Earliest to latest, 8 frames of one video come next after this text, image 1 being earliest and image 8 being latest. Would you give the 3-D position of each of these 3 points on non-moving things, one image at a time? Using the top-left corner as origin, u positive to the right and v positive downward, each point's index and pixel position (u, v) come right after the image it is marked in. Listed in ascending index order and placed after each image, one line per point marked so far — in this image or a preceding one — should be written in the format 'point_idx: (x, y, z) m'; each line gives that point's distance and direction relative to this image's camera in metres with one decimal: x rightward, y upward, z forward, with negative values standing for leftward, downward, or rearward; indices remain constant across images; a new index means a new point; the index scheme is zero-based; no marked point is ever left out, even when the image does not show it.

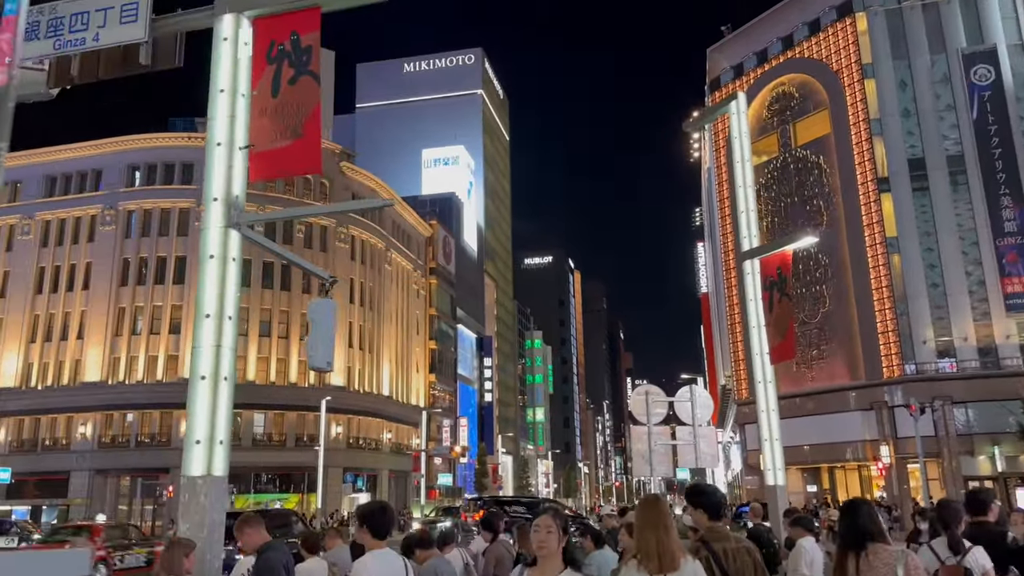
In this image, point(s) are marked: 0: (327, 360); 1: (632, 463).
0: (-1.7, -0.7, +7.3) m
1: (+1.8, -2.7, +12.1) m
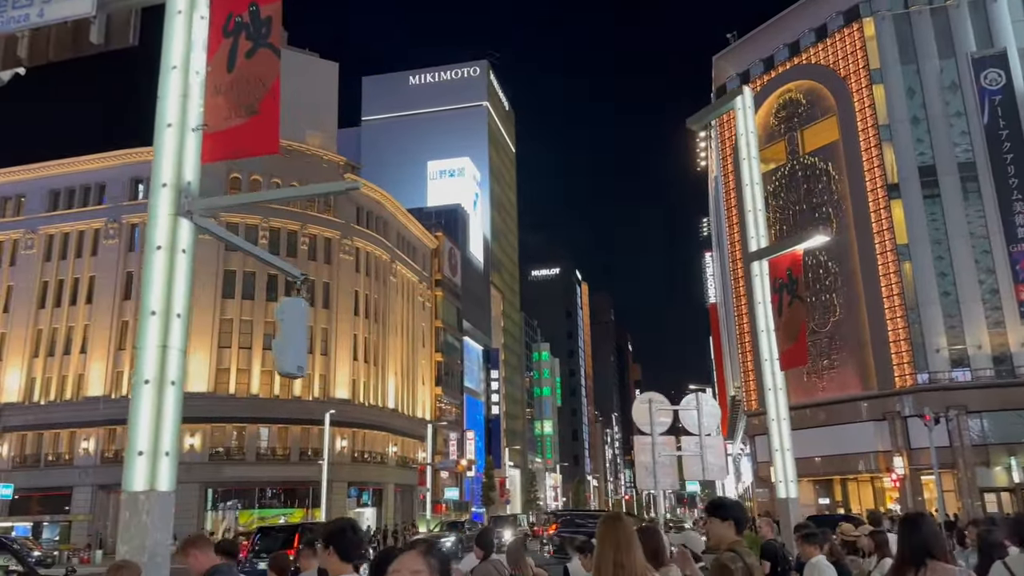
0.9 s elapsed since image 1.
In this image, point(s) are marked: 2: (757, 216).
0: (-1.8, -0.6, +6.7) m
1: (+1.8, -2.7, +11.4) m
2: (+3.8, +1.1, +12.4) m
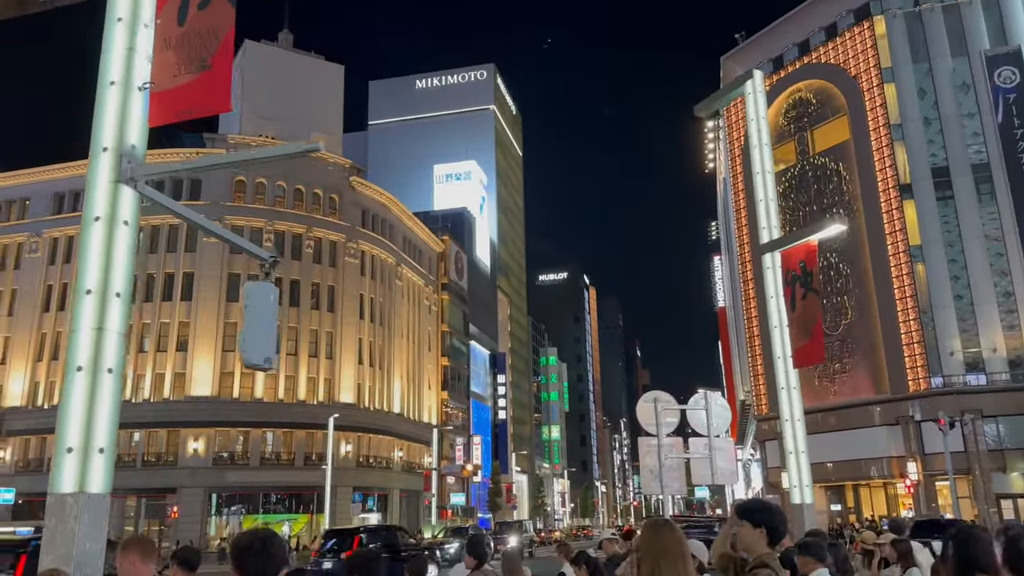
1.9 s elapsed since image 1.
0: (-1.9, -0.5, +6.1) m
1: (+1.7, -2.6, +10.8) m
2: (+3.8, +1.2, +11.8) m
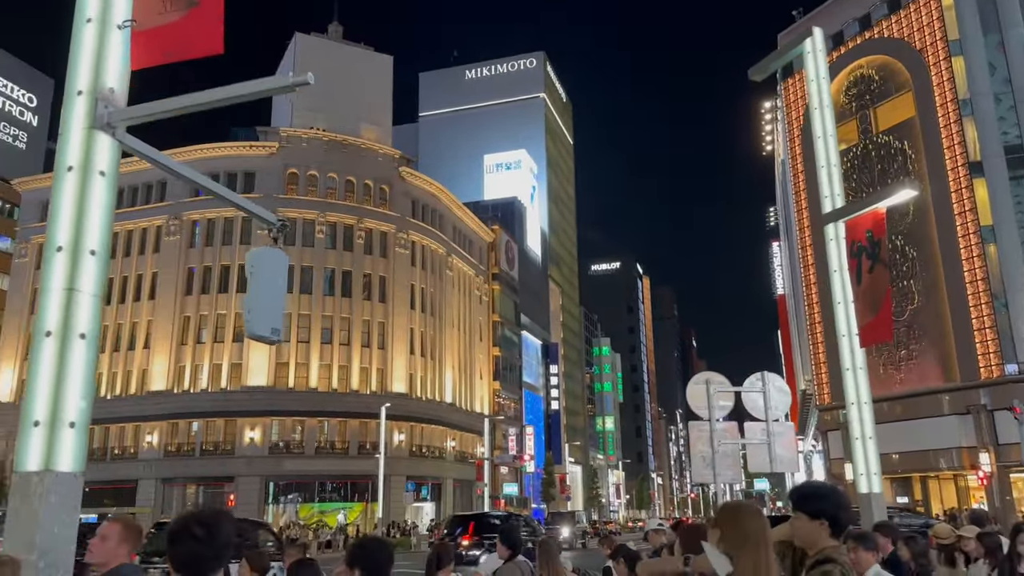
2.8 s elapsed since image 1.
0: (-1.7, -0.3, +5.7) m
1: (+2.3, -2.3, +10.0) m
2: (+4.4, +1.6, +10.9) m
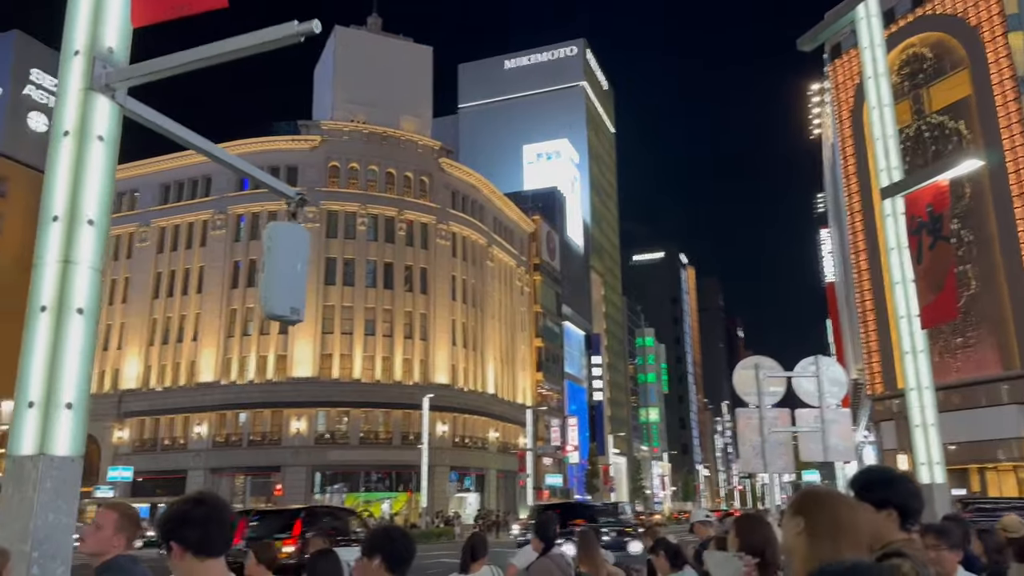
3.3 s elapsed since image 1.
0: (-1.5, -0.1, +5.4) m
1: (+2.7, -2.0, +9.5) m
2: (+4.8, +1.9, +10.2) m
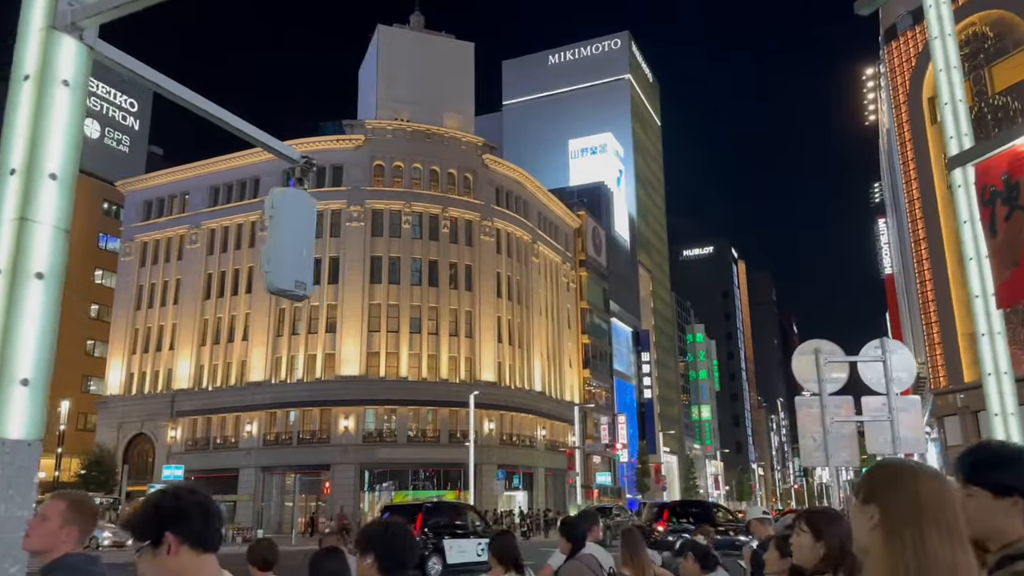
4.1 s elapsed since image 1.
0: (-1.3, +0.1, +4.9) m
1: (+3.2, -1.8, +8.8) m
2: (+5.2, +2.1, +9.3) m
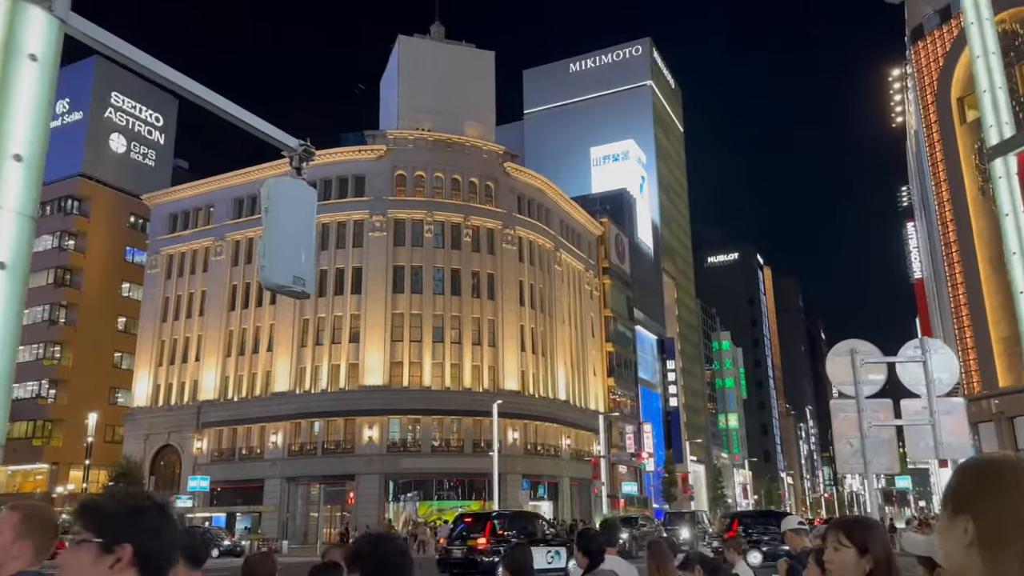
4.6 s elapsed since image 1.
0: (-1.2, +0.1, +4.6) m
1: (+3.4, -1.8, +8.3) m
2: (+5.4, +2.2, +8.9) m
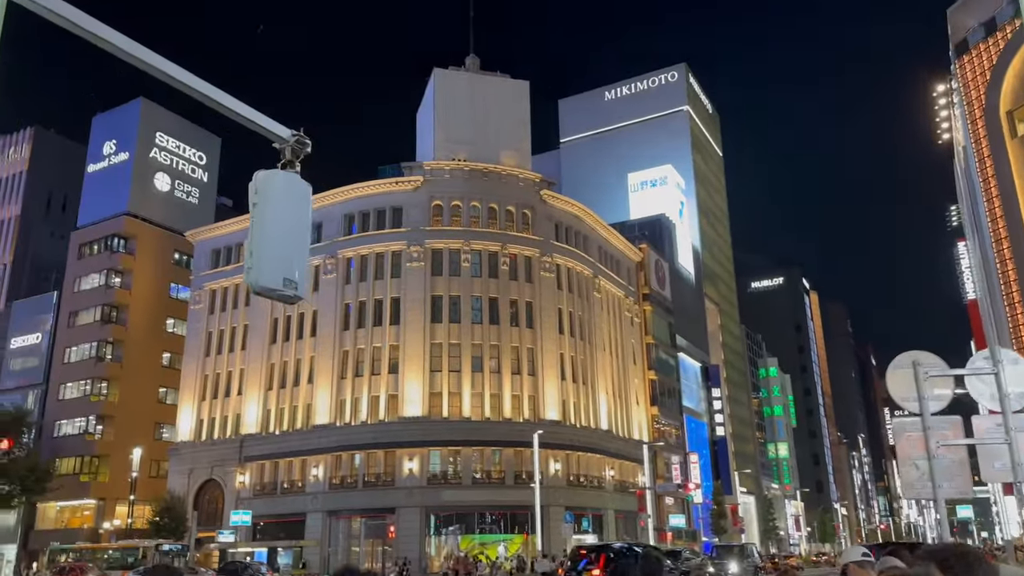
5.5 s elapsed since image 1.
0: (-1.2, +0.1, +4.1) m
1: (+3.7, -1.8, +7.5) m
2: (+5.6, +2.1, +8.1) m
